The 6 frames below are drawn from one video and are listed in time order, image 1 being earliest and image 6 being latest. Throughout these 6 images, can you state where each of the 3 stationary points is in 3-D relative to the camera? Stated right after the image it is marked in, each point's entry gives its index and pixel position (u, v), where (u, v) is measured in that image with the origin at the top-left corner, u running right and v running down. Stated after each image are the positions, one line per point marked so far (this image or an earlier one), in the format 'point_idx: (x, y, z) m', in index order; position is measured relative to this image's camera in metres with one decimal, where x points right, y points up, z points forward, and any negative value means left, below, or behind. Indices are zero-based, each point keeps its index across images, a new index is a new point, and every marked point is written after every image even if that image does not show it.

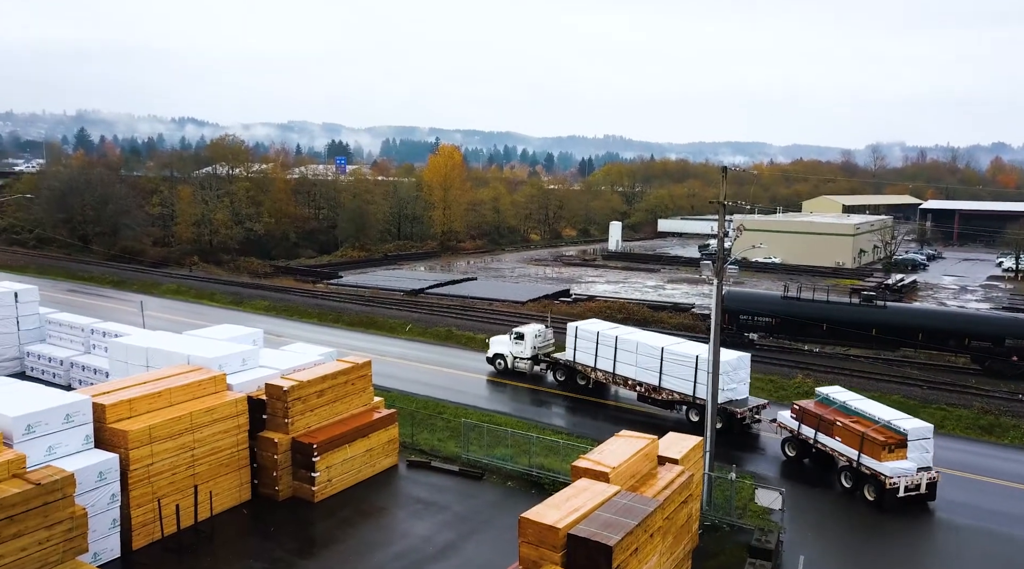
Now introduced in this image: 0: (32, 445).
0: (-9.9, -3.3, +17.5) m
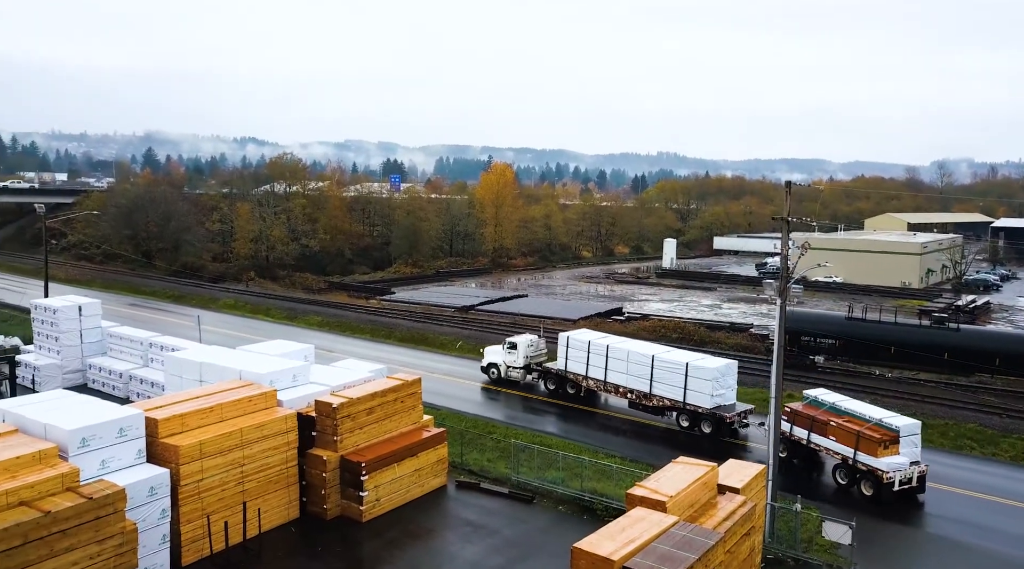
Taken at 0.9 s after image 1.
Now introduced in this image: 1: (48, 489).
0: (-8.8, -3.6, +17.6) m
1: (-8.8, -3.9, +16.2) m
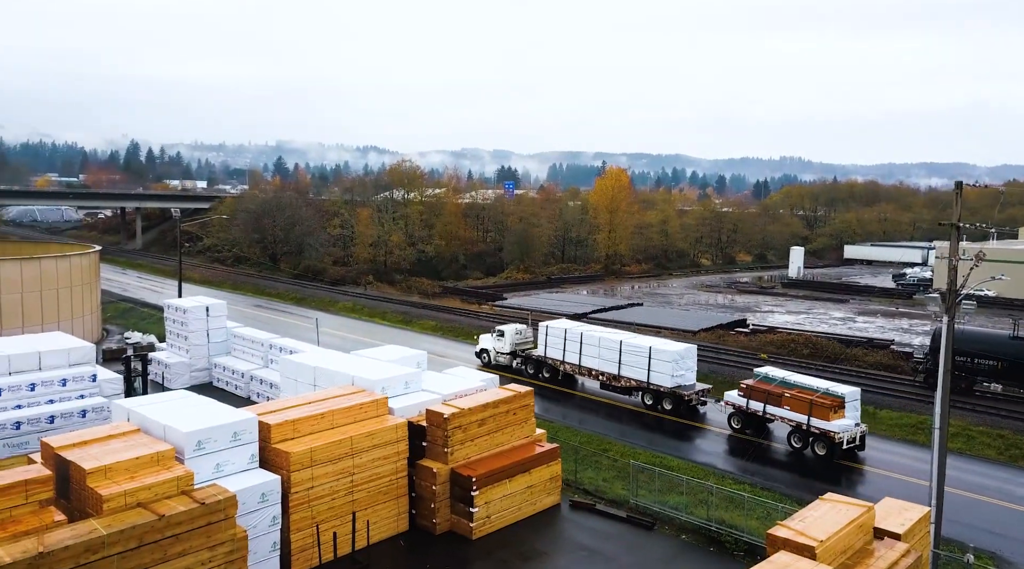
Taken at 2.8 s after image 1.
0: (-6.4, -3.7, +17.6) m
1: (-6.6, -3.9, +16.2) m
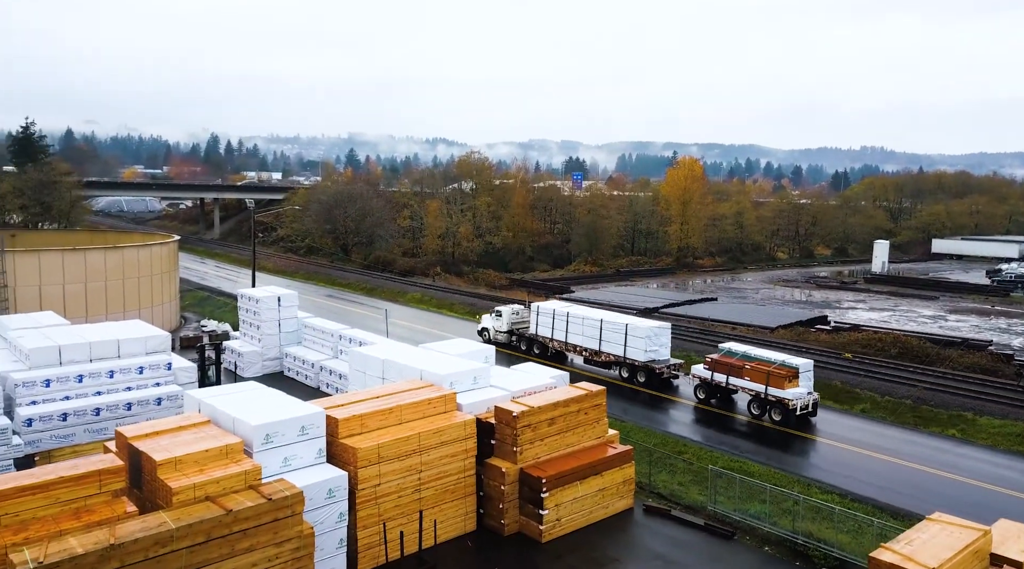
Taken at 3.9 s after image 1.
0: (-5.0, -3.5, +17.5) m
1: (-5.3, -3.8, +16.0) m
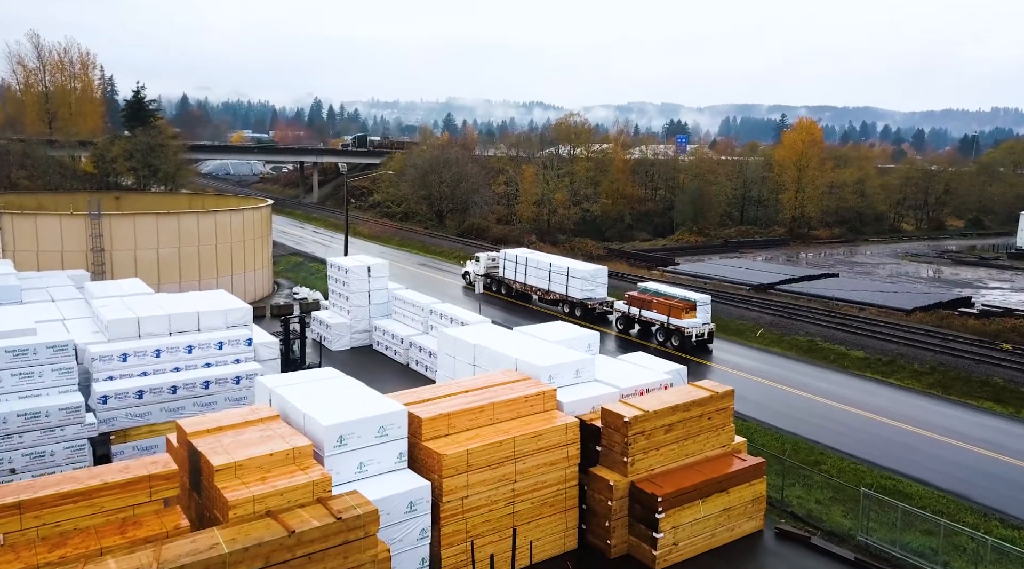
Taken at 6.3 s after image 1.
0: (-3.0, -3.1, +15.2) m
1: (-3.5, -3.5, +13.8) m
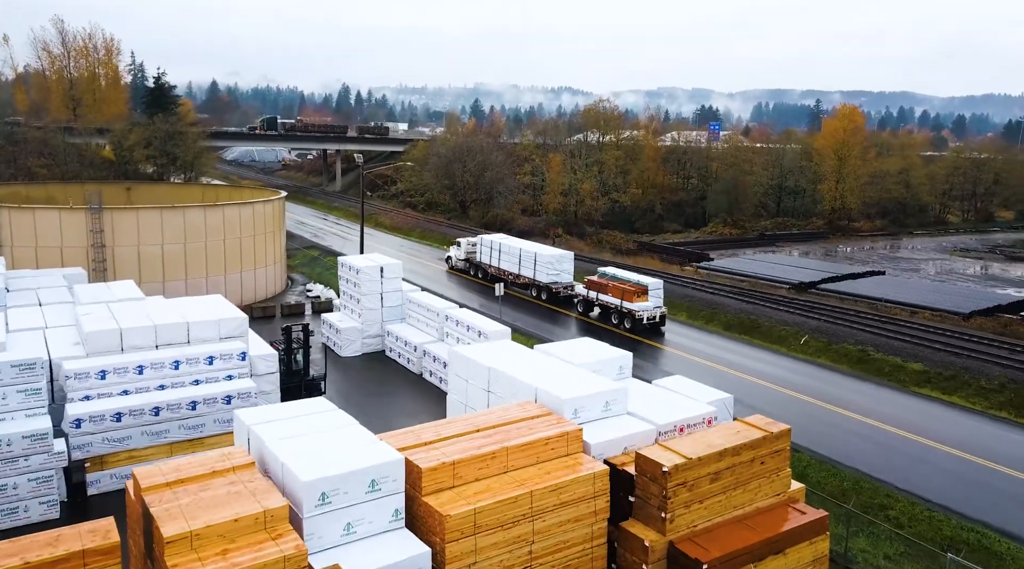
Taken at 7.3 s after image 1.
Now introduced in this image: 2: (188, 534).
0: (-2.8, -3.6, +12.7) m
1: (-3.3, -3.9, +11.3) m
2: (-4.4, -3.4, +11.5) m
